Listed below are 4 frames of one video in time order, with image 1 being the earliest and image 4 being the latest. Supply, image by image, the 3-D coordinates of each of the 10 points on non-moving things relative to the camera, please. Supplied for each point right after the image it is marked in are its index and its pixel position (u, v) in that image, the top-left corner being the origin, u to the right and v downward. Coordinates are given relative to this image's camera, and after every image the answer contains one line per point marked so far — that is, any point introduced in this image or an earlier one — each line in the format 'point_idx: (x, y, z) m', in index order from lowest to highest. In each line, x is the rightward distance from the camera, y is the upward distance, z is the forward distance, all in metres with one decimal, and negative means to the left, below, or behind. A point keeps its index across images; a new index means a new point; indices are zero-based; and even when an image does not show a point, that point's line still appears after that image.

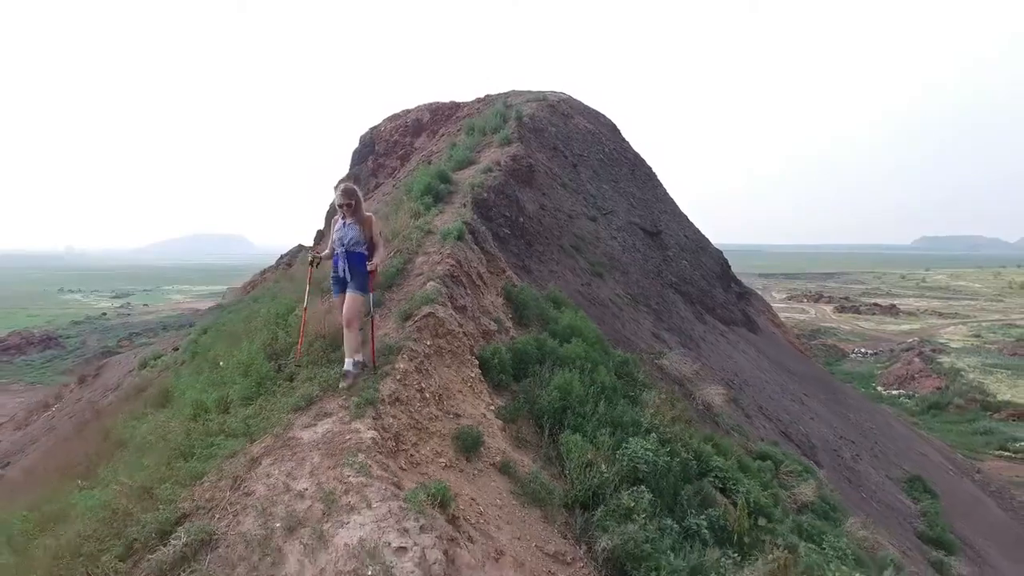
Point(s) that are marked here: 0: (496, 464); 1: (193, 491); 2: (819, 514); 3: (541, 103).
0: (-0.1, -1.1, +3.7) m
1: (-1.6, -1.0, +3.0) m
2: (+3.6, -2.6, +6.9) m
3: (+0.7, +4.7, +15.2) m
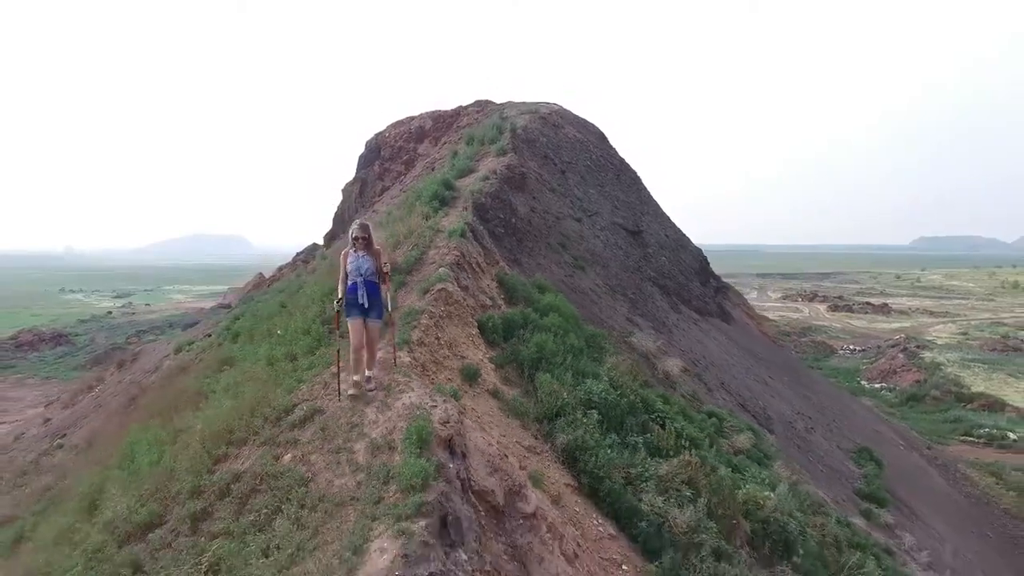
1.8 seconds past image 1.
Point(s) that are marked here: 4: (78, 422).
0: (-0.2, -0.9, +5.4) m
1: (-1.7, -0.8, +4.6) m
2: (+3.4, -2.4, +8.6) m
3: (+0.6, +4.9, +16.9) m
4: (-10.2, -3.1, +14.1) m
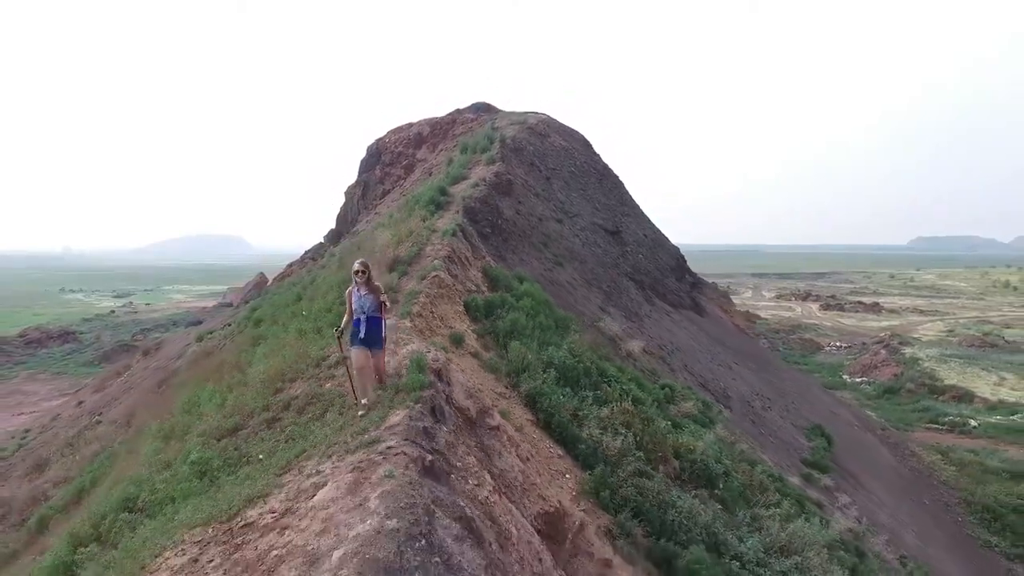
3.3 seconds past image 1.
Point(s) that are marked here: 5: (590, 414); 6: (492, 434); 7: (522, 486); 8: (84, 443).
0: (-0.5, -0.8, +7.1) m
1: (-1.9, -0.7, +6.3) m
2: (+3.2, -2.3, +10.3) m
3: (+0.3, +5.1, +18.6) m
4: (-10.5, -3.0, +15.7) m
5: (+0.9, -1.5, +7.0) m
6: (-0.2, -1.3, +5.4) m
7: (+0.1, -1.7, +5.2) m
8: (-9.8, -3.5, +13.6) m
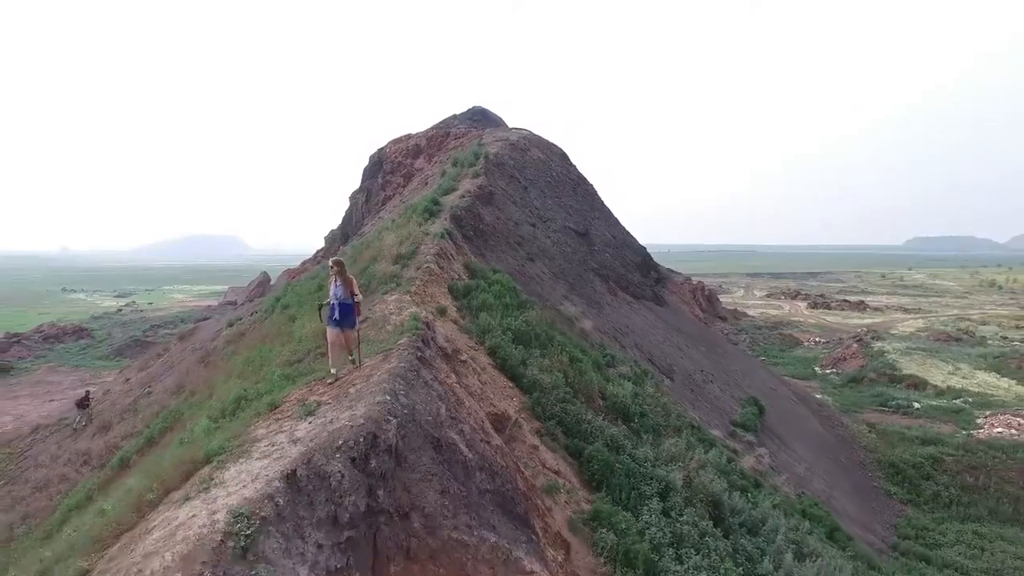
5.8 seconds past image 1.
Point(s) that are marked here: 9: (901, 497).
0: (-1.0, -0.5, +10.1) m
1: (-2.5, -0.4, +9.4) m
2: (+2.6, -2.0, +13.3) m
3: (-0.3, +5.3, +21.6) m
4: (-11.1, -2.8, +18.7) m
5: (+0.4, -1.2, +10.0) m
6: (-0.7, -1.1, +8.5) m
7: (-0.4, -1.5, +8.2) m
8: (-10.3, -3.3, +16.6) m
9: (+11.4, -6.1, +17.4) m
